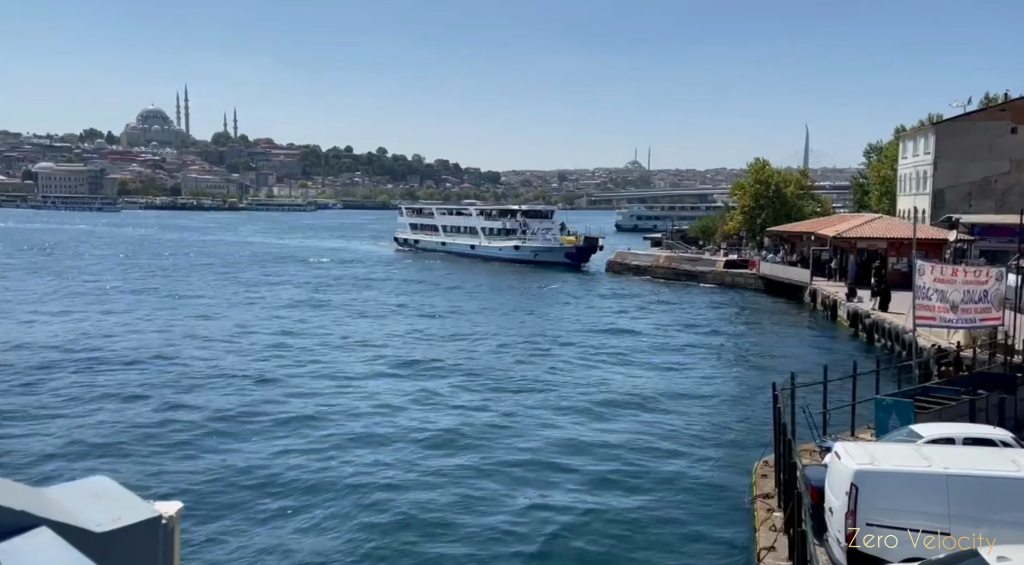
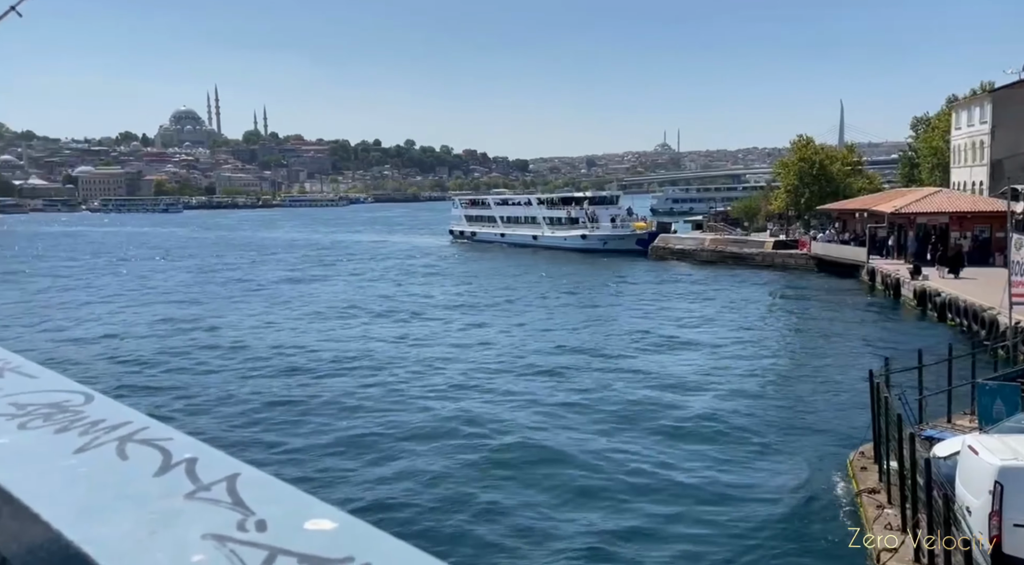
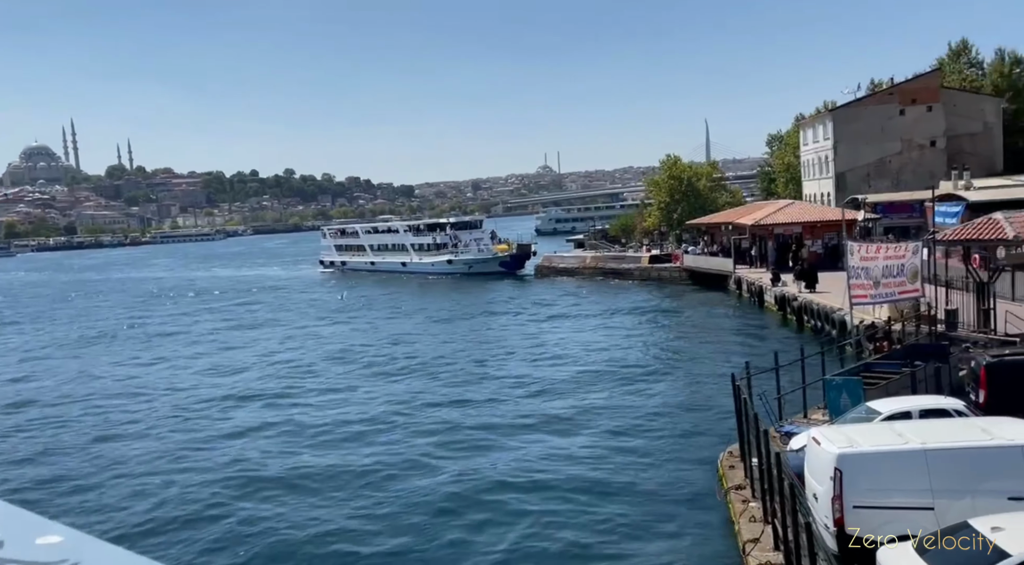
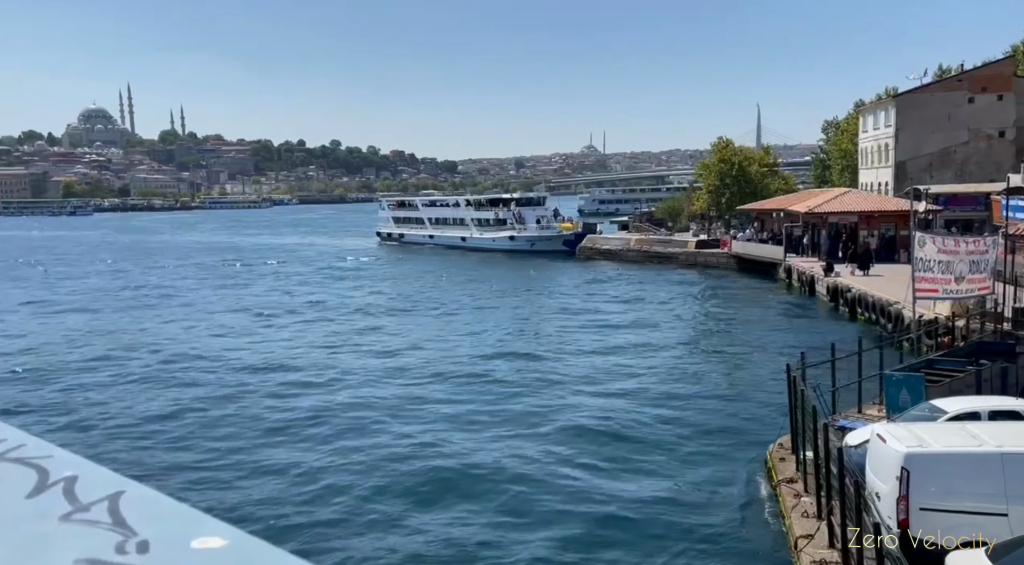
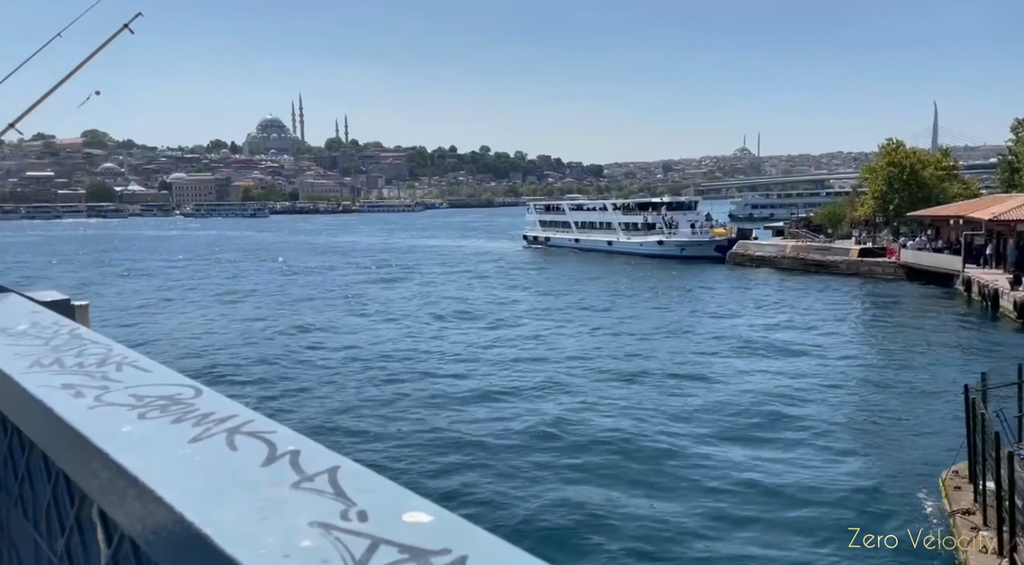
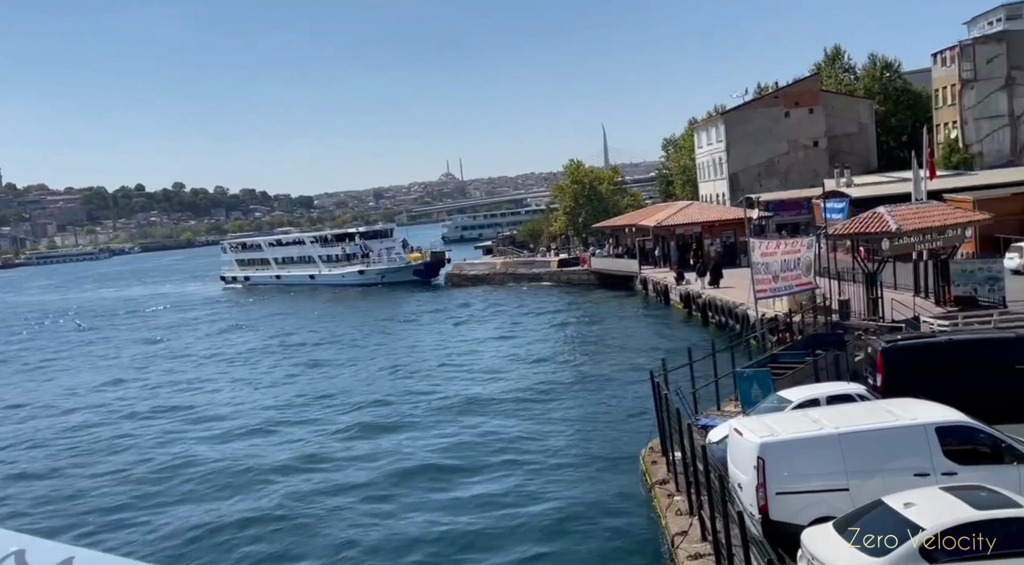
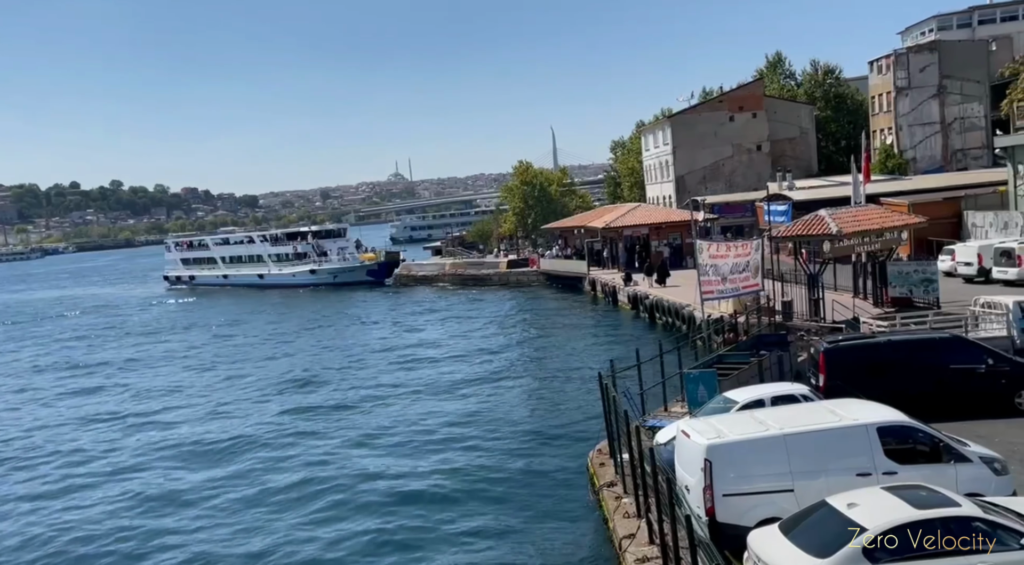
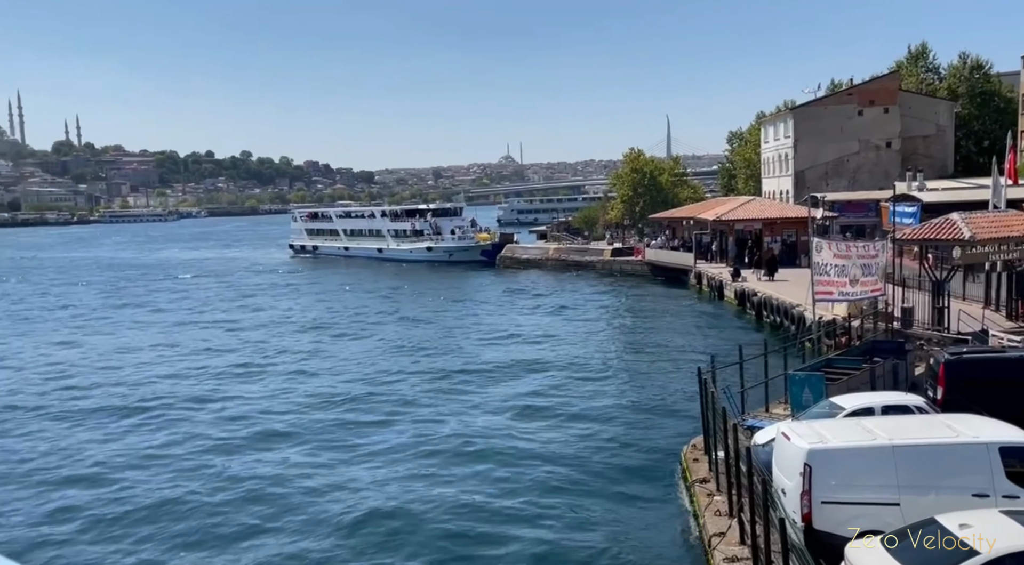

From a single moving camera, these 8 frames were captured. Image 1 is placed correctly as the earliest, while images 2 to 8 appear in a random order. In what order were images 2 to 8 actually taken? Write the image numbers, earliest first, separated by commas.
3, 6, 7, 8, 4, 2, 5
